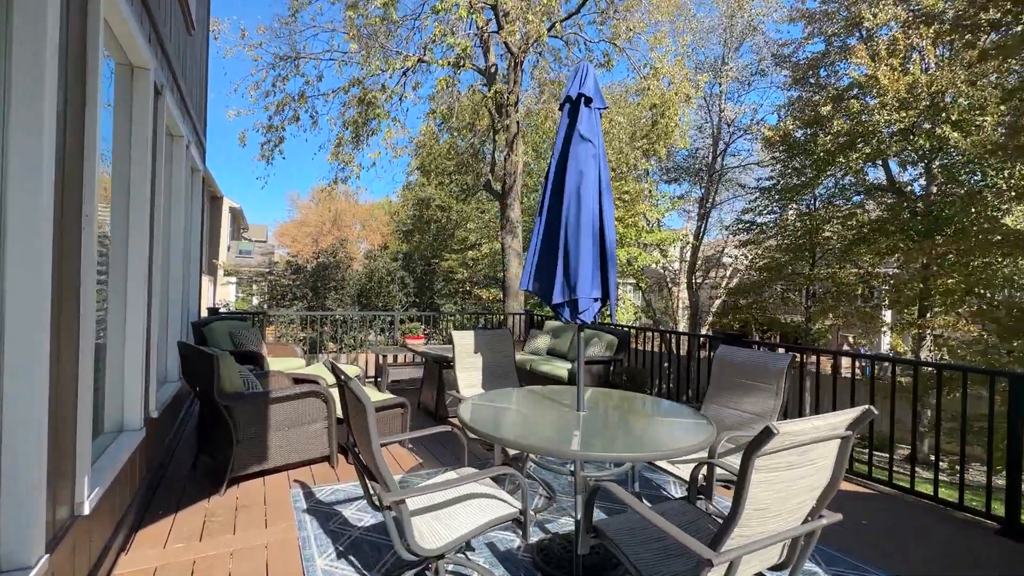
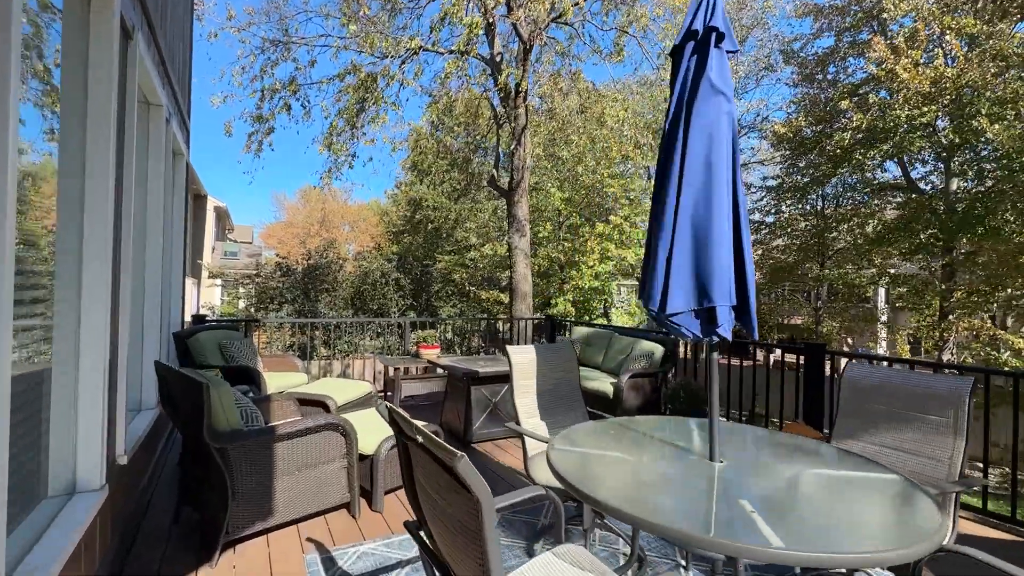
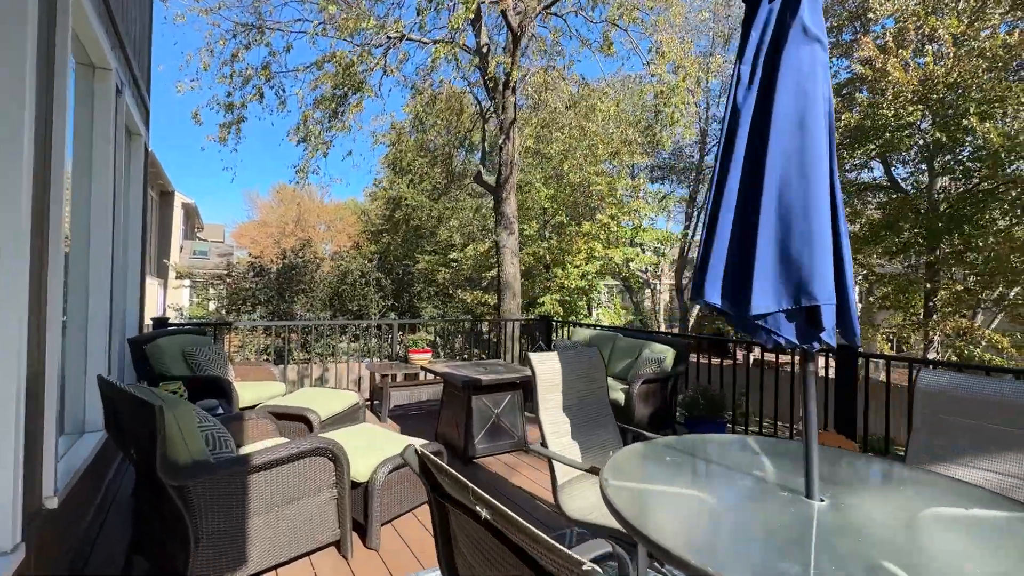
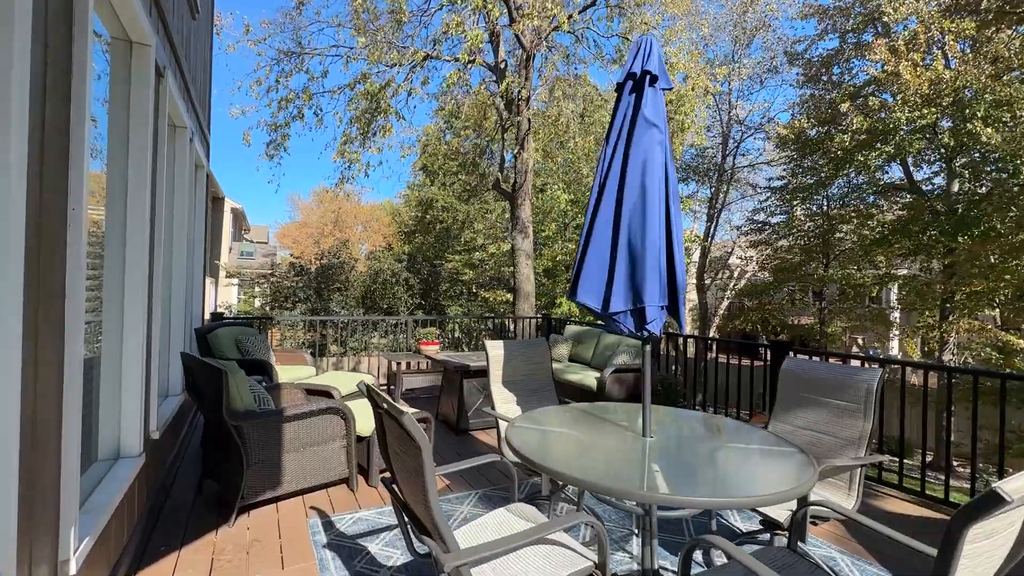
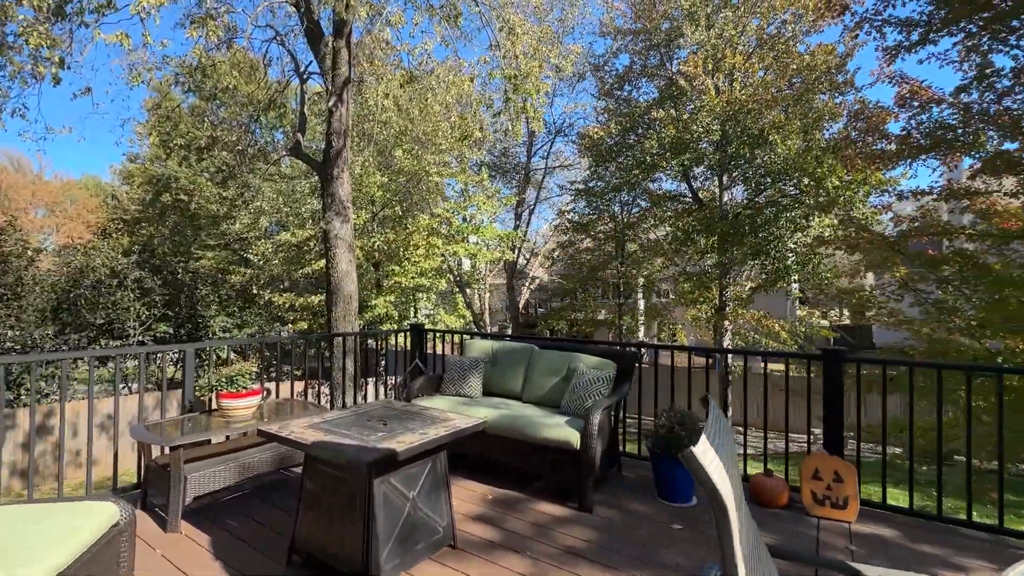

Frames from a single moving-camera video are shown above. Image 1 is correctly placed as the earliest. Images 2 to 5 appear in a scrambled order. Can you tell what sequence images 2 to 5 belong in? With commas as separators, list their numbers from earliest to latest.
4, 2, 3, 5
